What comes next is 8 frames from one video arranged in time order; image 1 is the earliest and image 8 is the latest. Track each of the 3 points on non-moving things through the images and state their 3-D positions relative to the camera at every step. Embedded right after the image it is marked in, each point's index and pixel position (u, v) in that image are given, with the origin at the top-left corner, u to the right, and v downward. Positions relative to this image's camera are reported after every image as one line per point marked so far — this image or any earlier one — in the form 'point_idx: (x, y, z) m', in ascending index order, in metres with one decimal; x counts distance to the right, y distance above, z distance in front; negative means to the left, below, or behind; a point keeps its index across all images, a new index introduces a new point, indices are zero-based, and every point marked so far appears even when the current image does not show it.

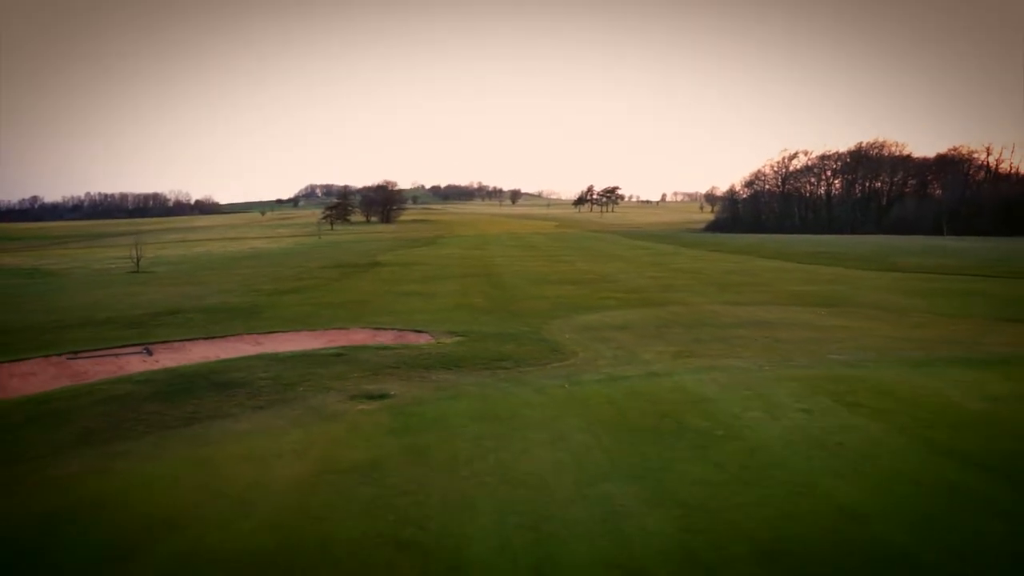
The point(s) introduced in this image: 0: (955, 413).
0: (+7.6, -2.2, +11.5) m
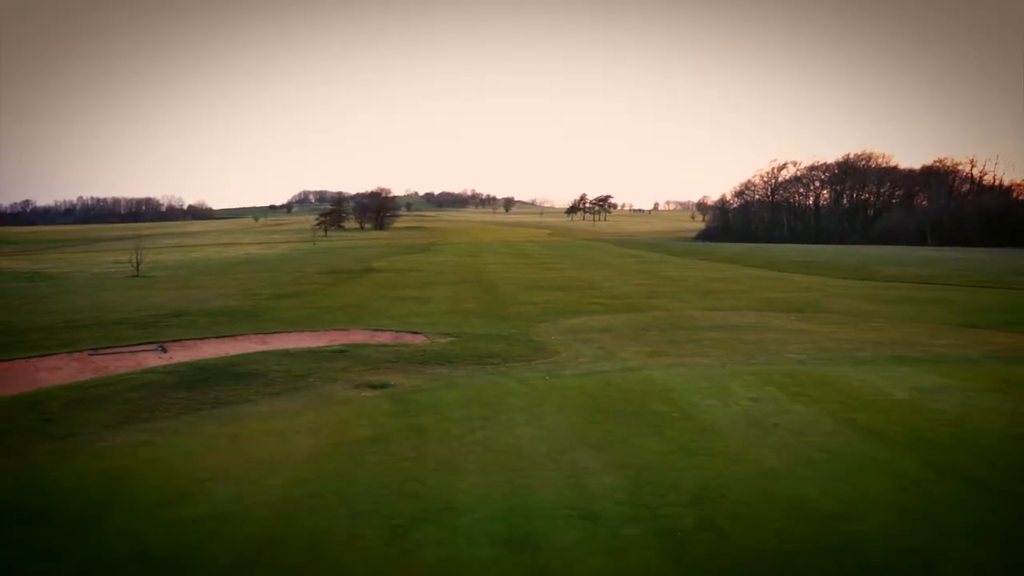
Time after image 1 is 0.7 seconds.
0: (+7.3, -2.3, +13.2) m
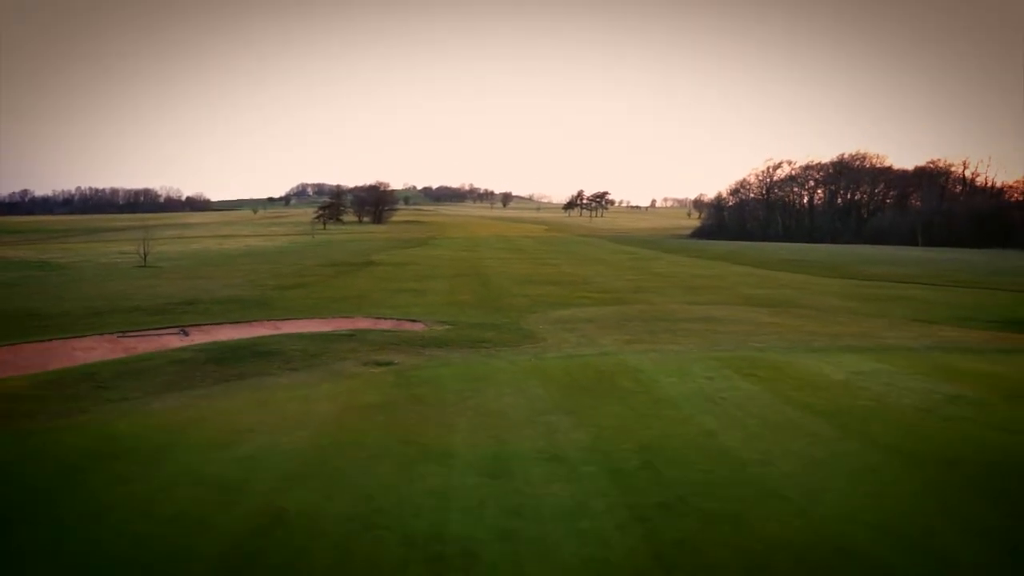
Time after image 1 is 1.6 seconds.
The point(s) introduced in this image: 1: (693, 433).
0: (+7.0, -2.1, +15.2) m
1: (+3.1, -2.5, +11.2) m
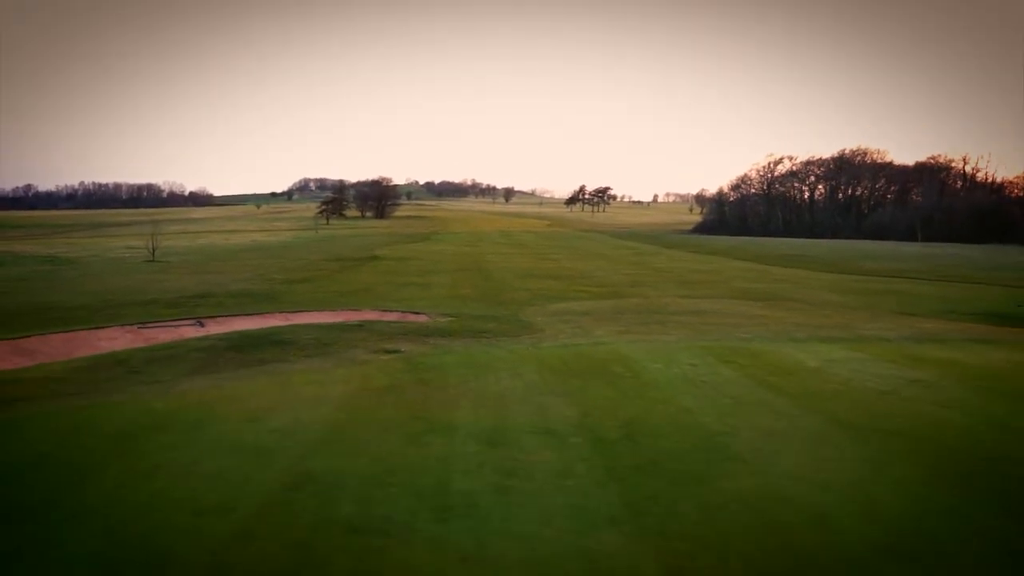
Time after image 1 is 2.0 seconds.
0: (+7.0, -2.0, +16.5) m
1: (+3.0, -2.3, +12.5) m
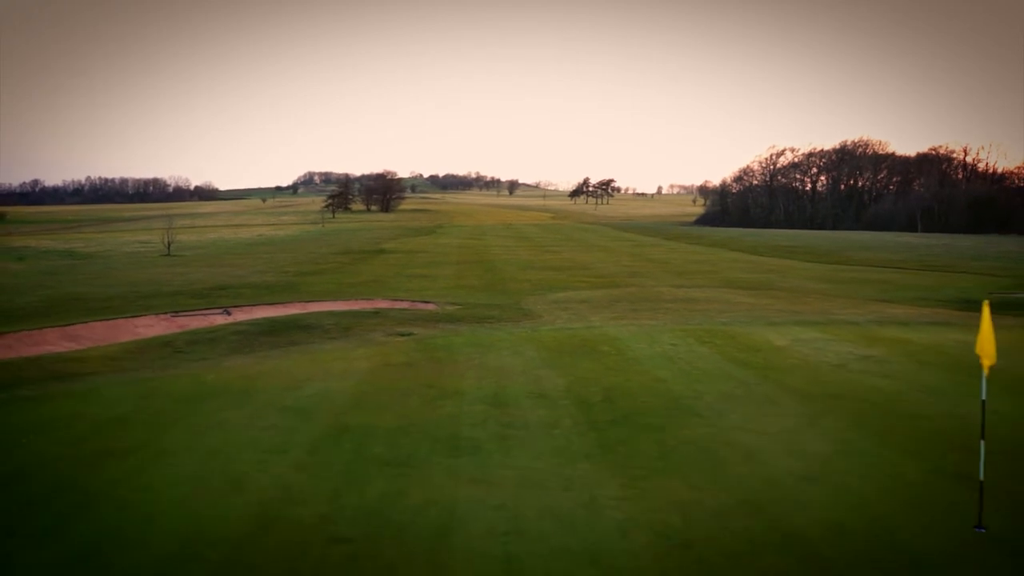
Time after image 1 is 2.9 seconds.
0: (+7.0, -1.6, +18.5) m
1: (+3.0, -2.0, +14.6) m
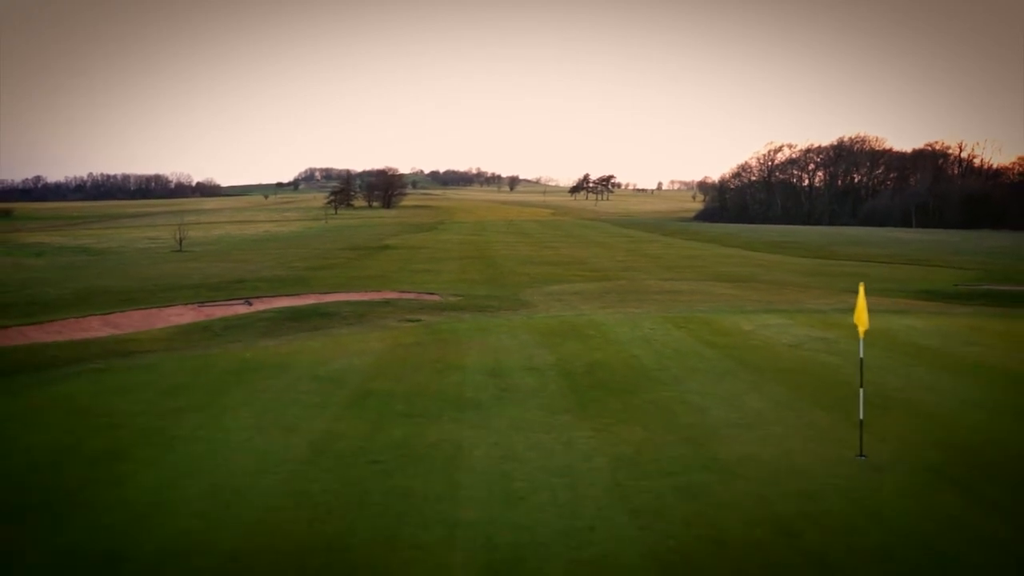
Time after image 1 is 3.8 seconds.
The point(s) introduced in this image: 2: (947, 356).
0: (+6.9, -1.3, +20.9) m
1: (+2.9, -1.8, +16.9) m
2: (+11.7, -1.8, +17.7) m
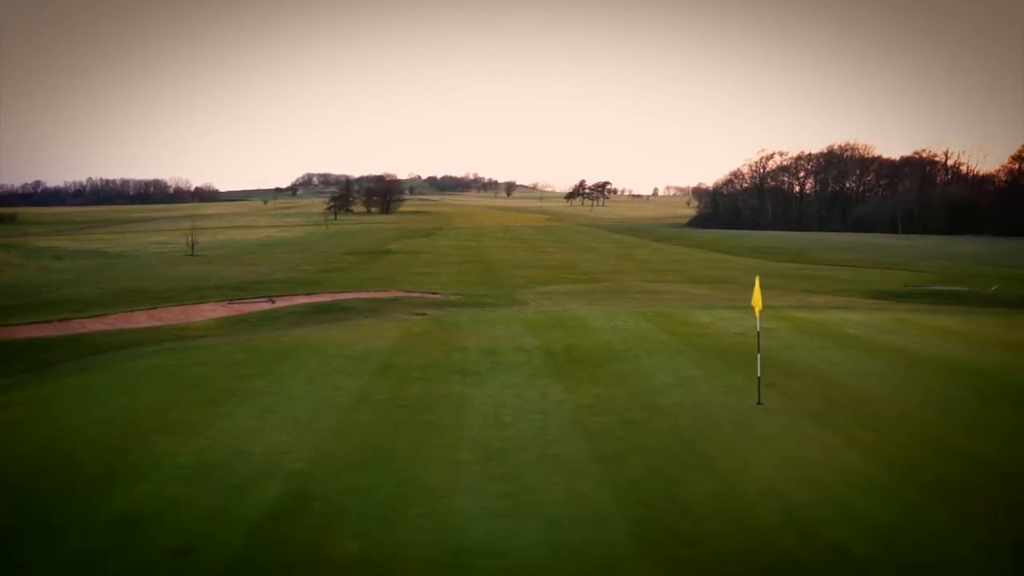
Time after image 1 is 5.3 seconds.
0: (+6.6, -1.3, +24.5) m
1: (+2.7, -1.7, +20.5) m
2: (+11.5, -1.7, +21.3) m
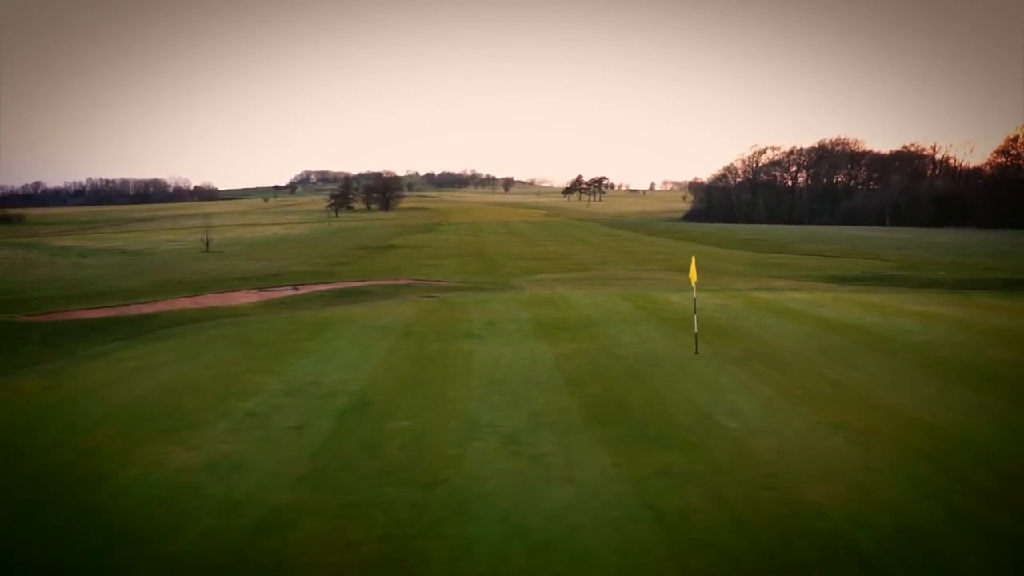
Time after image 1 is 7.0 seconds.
0: (+6.5, -0.6, +28.6) m
1: (+2.6, -1.0, +24.6) m
2: (+11.3, -1.0, +25.4) m
